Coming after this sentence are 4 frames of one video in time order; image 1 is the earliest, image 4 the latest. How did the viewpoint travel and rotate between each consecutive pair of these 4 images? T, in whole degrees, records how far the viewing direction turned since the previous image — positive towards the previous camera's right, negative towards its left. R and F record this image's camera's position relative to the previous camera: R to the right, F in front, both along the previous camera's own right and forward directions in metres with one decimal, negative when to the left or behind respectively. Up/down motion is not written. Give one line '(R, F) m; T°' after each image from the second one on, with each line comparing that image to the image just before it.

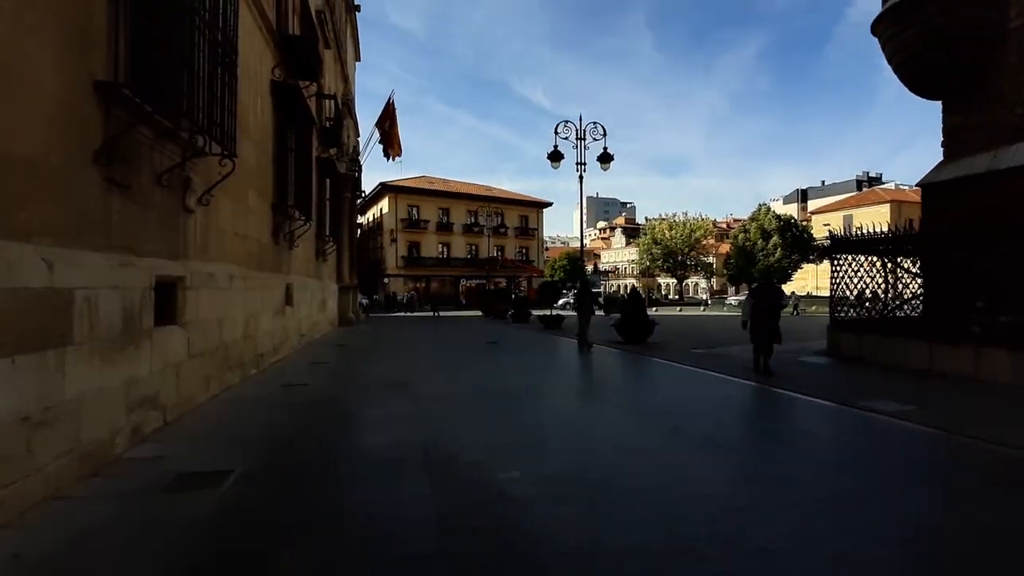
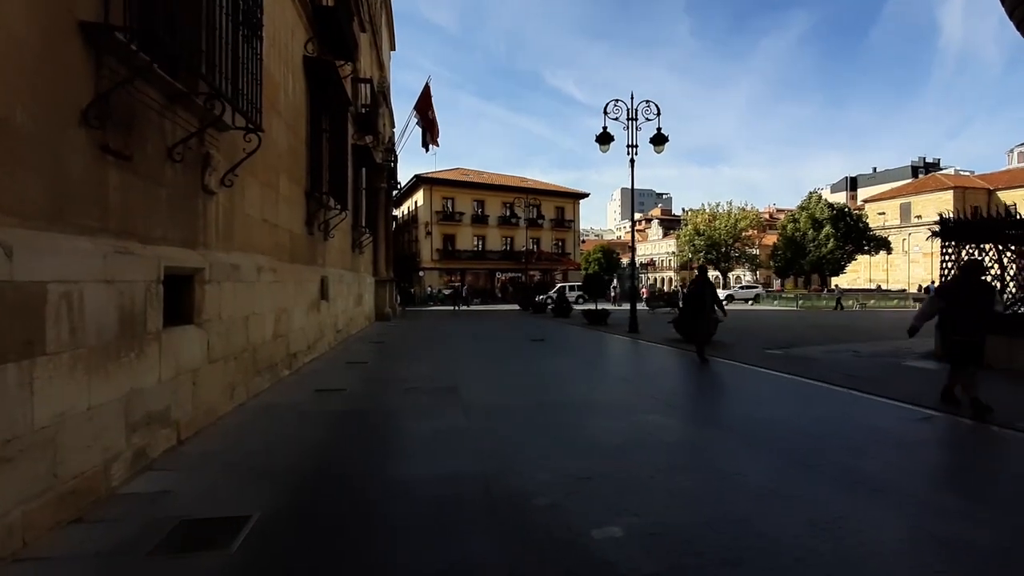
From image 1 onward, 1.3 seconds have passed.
(-0.4, +1.1) m; -4°
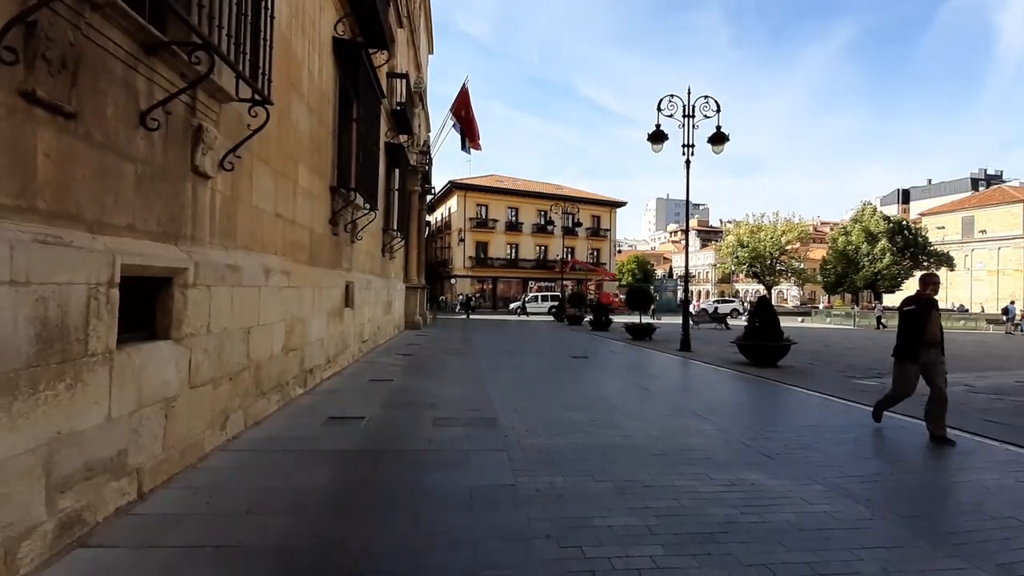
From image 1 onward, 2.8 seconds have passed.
(-0.3, +1.3) m; -3°
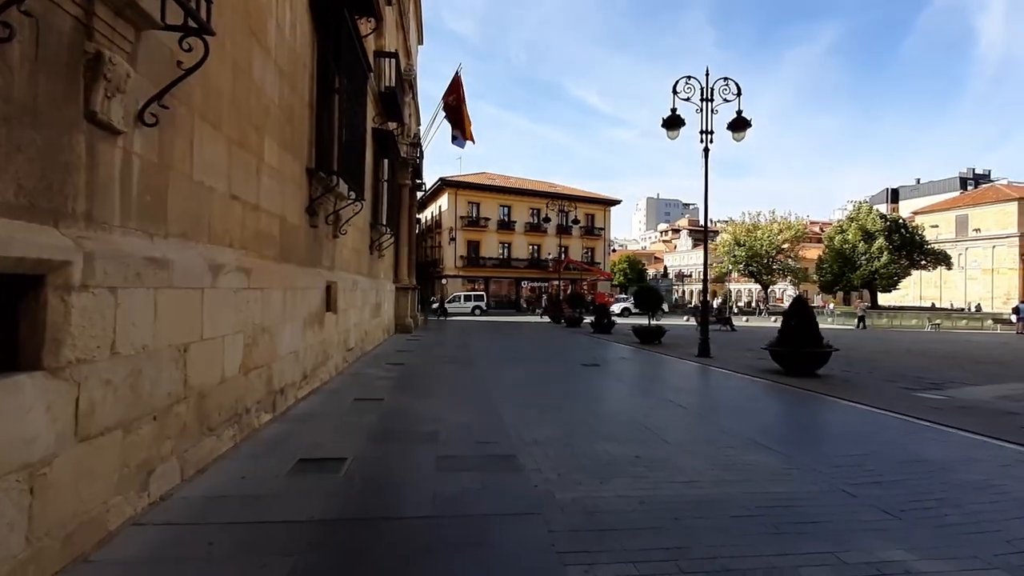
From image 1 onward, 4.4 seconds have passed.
(-0.3, +1.4) m; +1°
